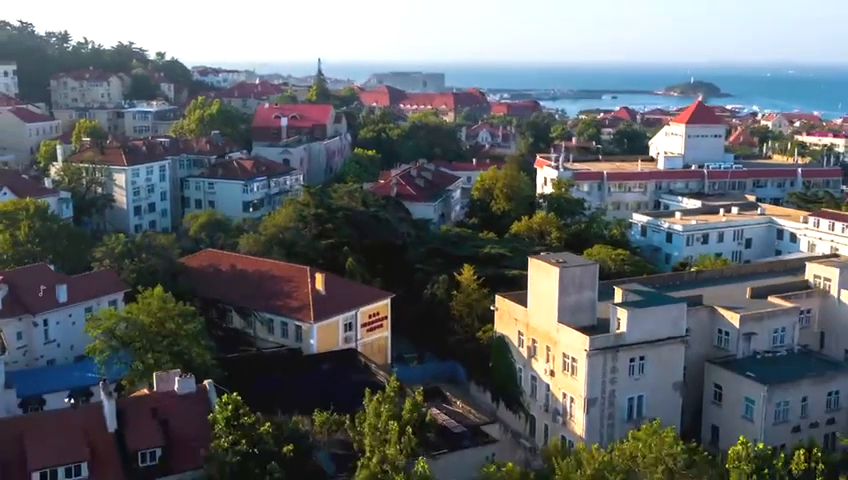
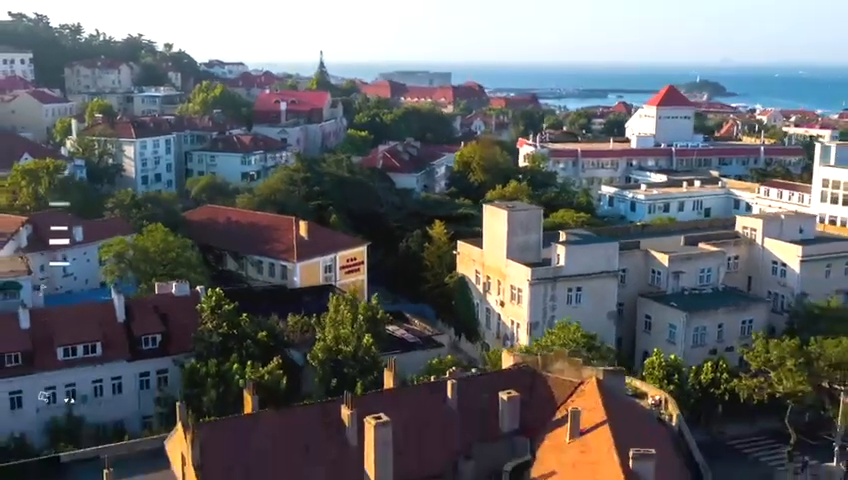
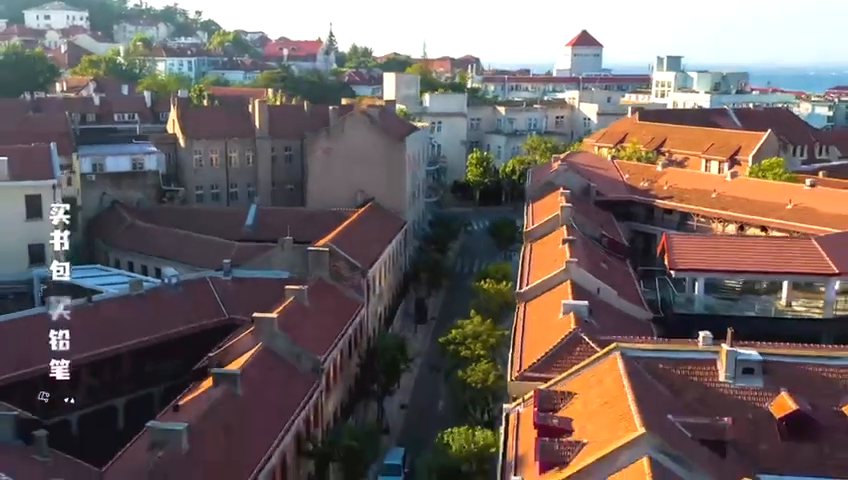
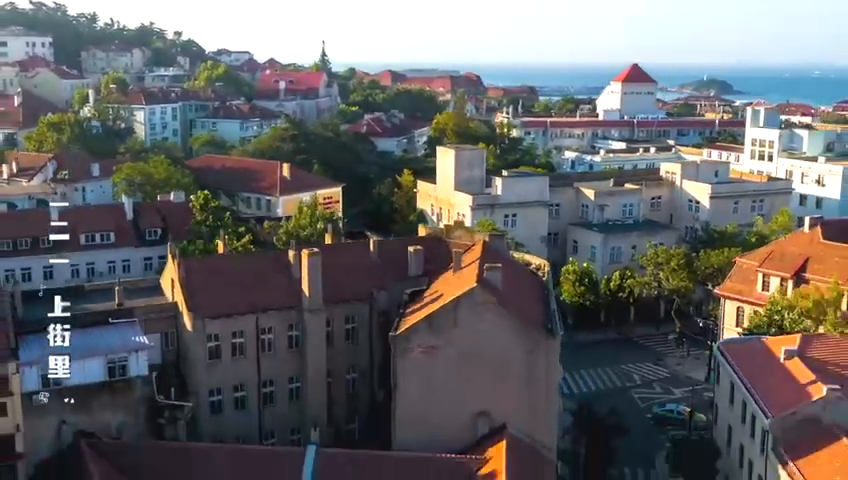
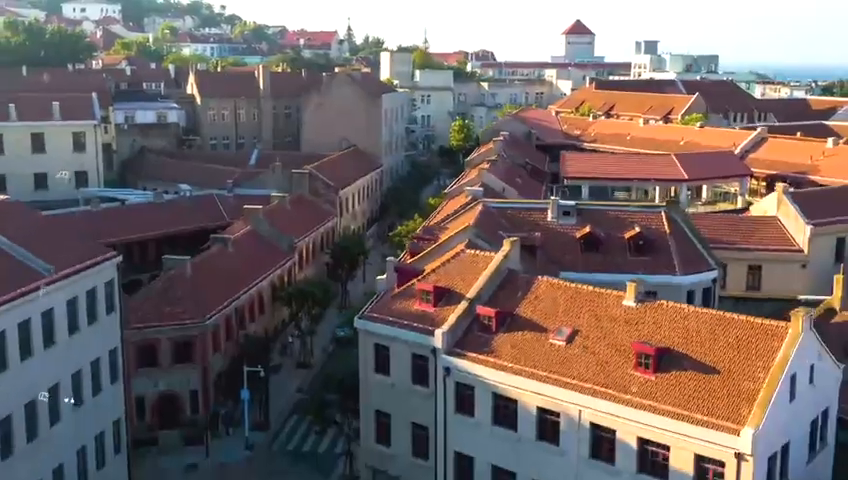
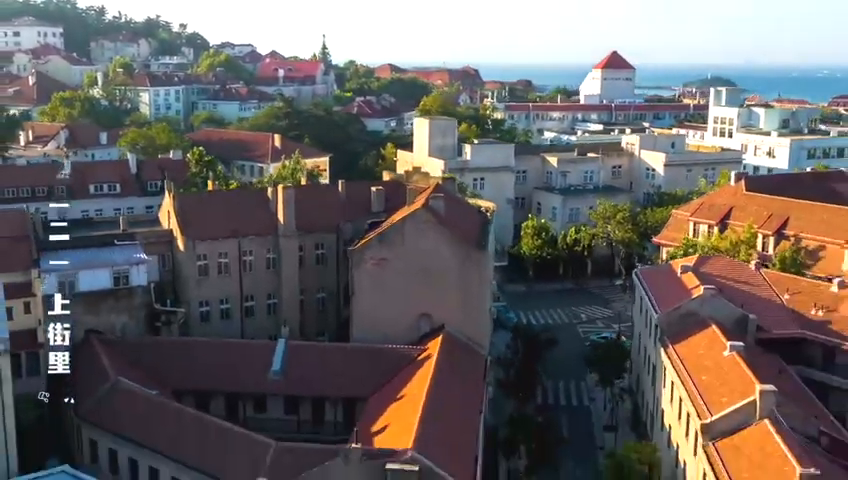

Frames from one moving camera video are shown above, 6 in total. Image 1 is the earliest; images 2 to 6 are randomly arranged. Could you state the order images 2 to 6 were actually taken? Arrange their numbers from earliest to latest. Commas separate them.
2, 4, 6, 3, 5
